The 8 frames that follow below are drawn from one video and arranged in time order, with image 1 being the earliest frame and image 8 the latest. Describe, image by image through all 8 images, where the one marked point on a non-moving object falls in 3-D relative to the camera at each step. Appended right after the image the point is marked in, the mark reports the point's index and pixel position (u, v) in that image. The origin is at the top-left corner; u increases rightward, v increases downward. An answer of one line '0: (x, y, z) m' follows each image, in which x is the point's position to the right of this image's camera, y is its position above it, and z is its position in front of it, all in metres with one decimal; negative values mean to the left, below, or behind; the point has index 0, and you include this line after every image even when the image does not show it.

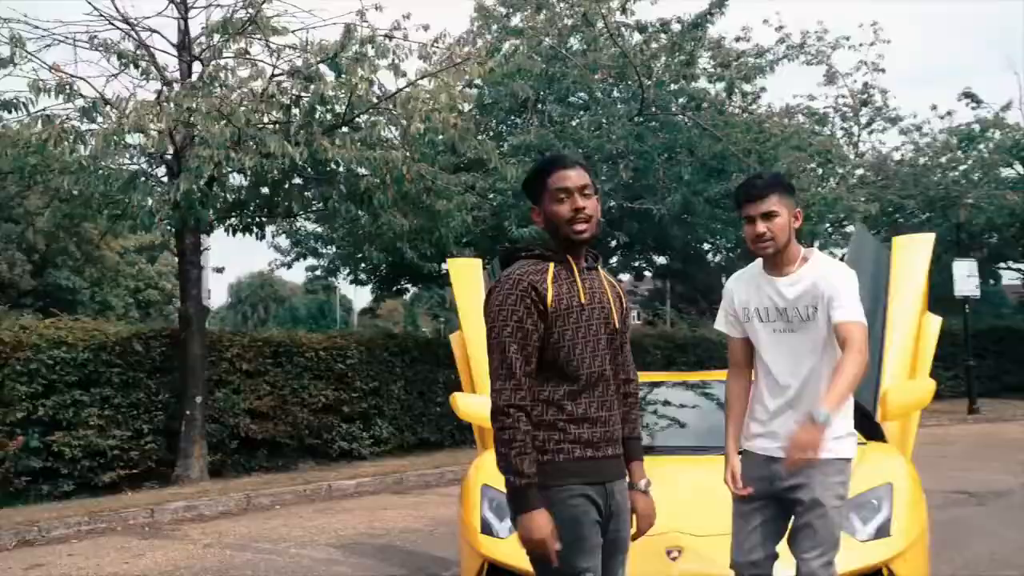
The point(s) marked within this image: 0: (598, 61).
0: (+1.1, +3.0, +12.8) m
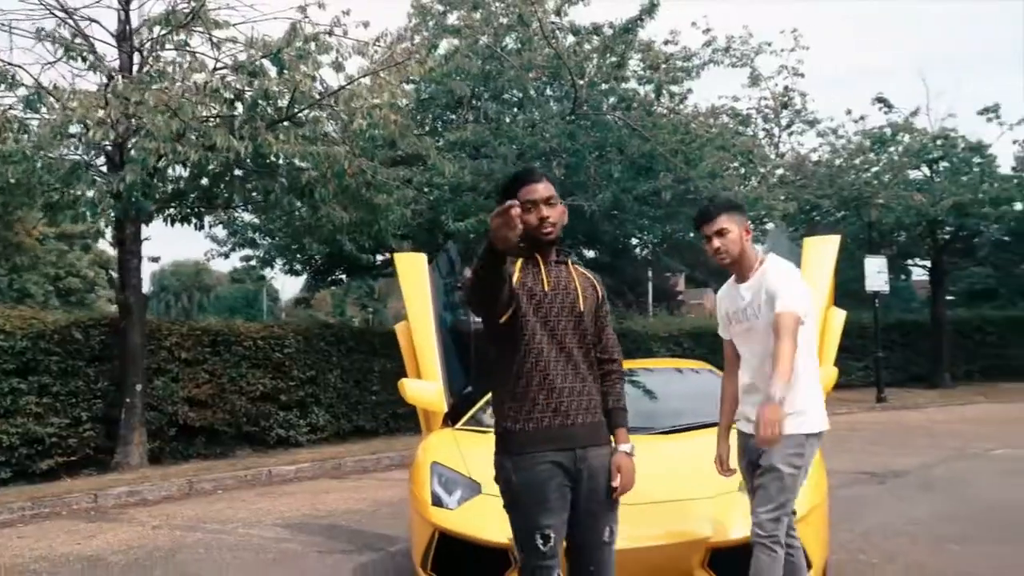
0: (+0.3, +3.1, +13.2) m
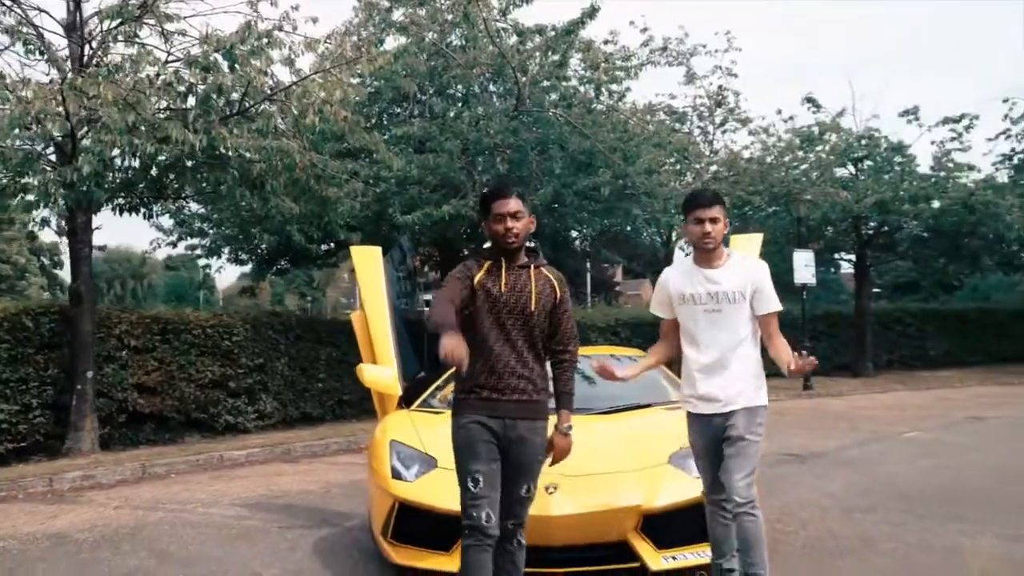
0: (-0.5, +3.3, +13.6) m
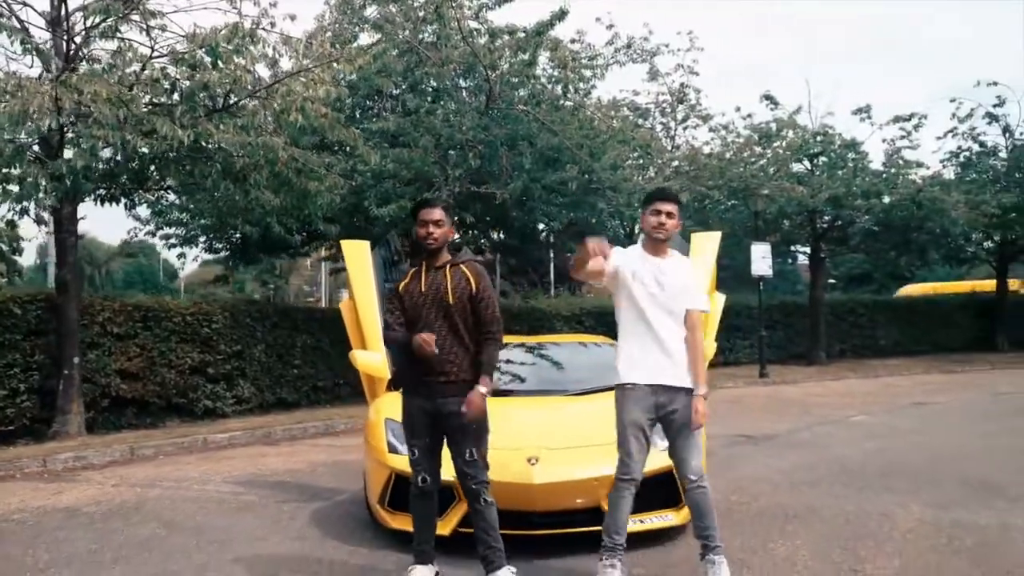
0: (-0.9, +3.4, +14.1) m
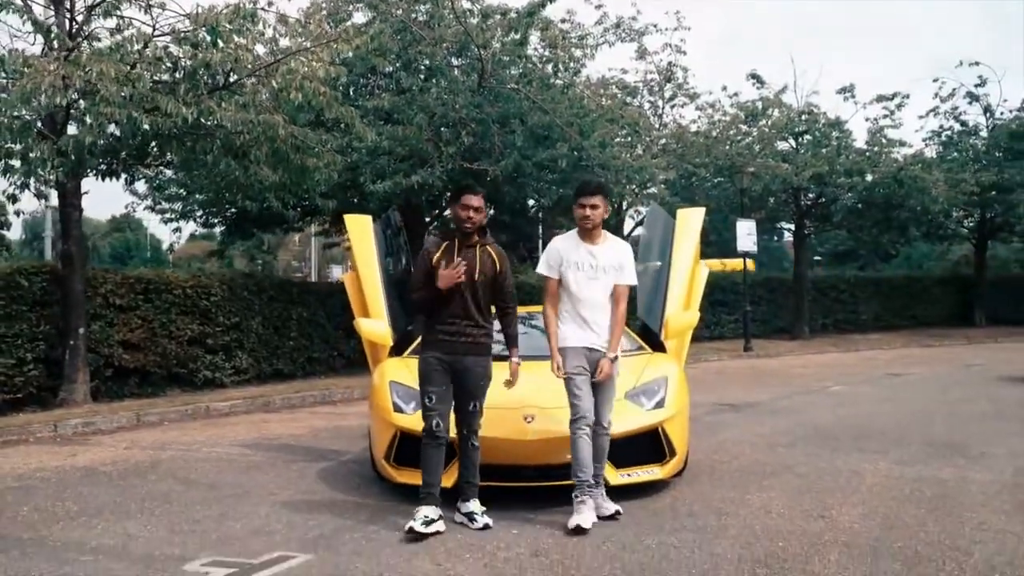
0: (-1.0, +3.8, +14.4) m
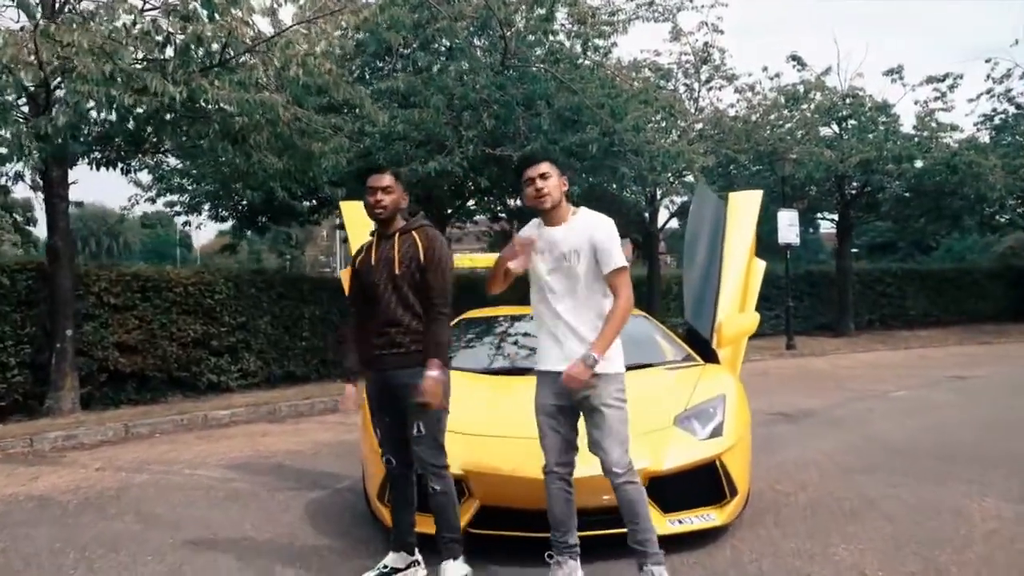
0: (-0.7, +3.9, +13.3) m
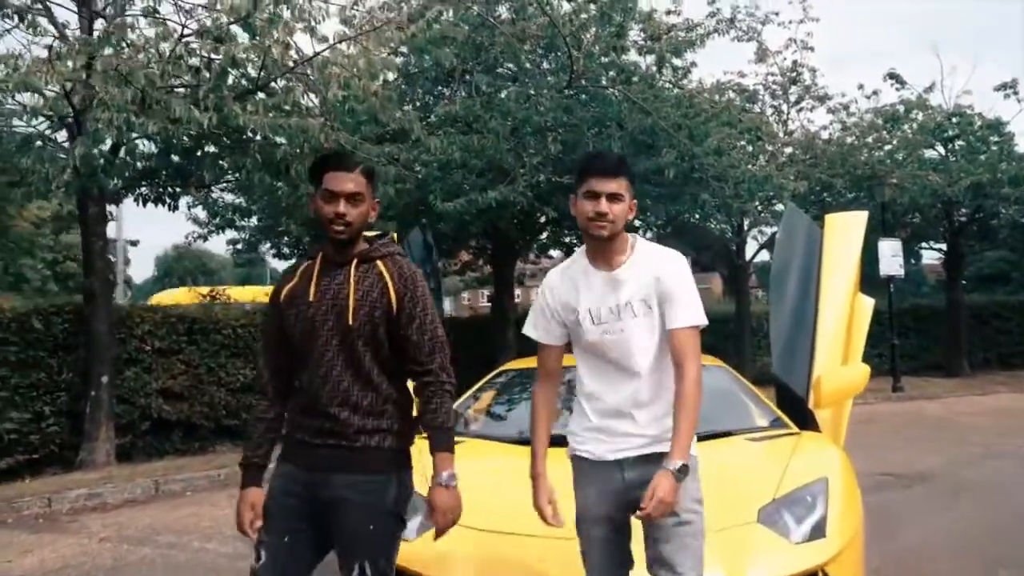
0: (+0.2, +3.3, +12.4) m
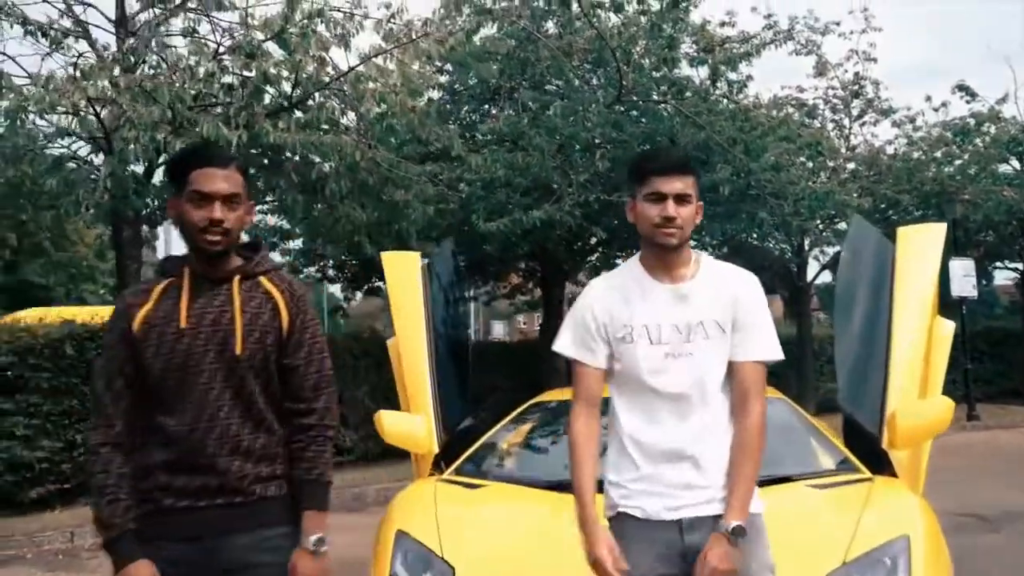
0: (+0.8, +3.1, +11.9) m
